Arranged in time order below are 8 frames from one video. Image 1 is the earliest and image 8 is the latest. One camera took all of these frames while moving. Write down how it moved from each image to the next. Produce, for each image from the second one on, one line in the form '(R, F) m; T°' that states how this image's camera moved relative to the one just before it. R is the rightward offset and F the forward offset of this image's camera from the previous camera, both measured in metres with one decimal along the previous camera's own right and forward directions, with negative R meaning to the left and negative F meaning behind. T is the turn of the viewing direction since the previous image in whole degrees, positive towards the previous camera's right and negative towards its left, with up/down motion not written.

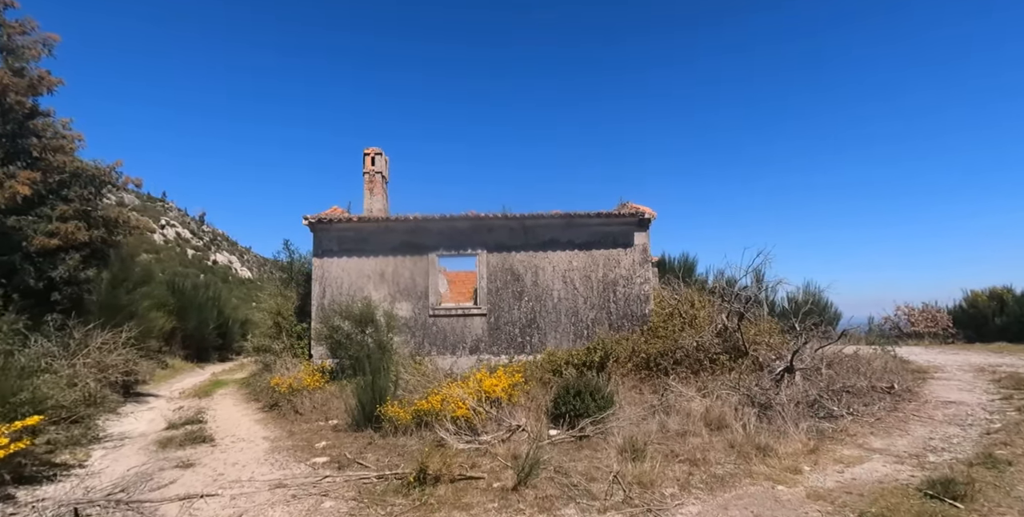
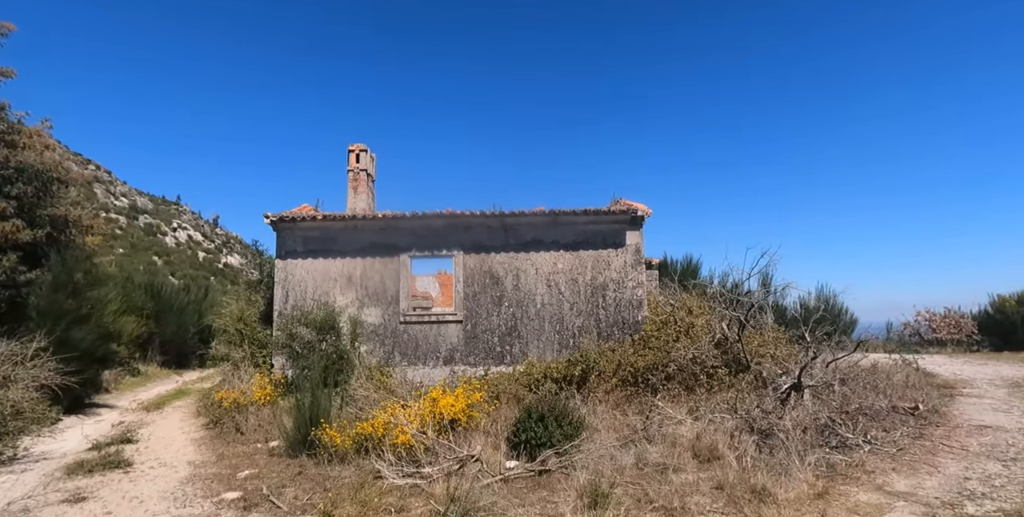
(+0.7, +1.2) m; -1°
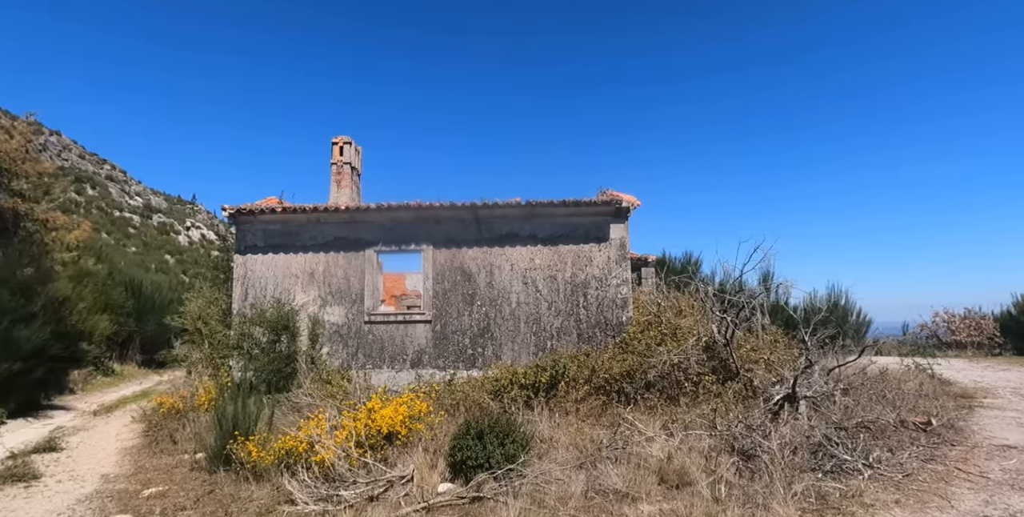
(+0.8, +1.0) m; -1°
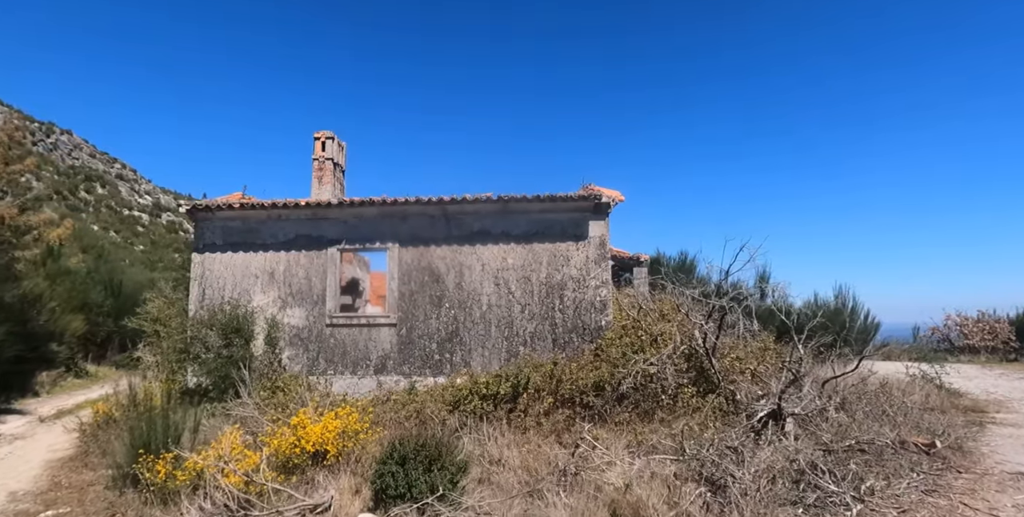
(+0.7, +0.8) m; -1°
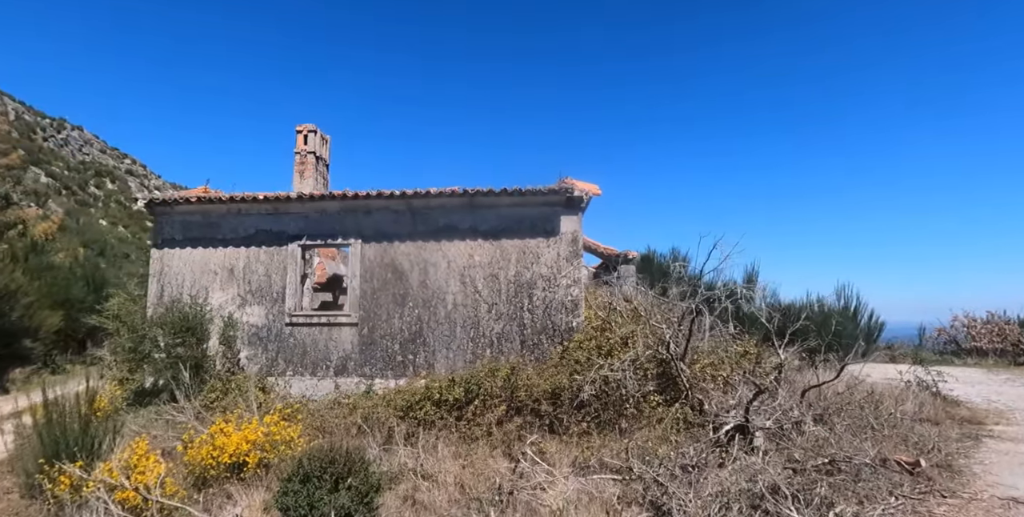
(+0.7, +0.6) m; -1°
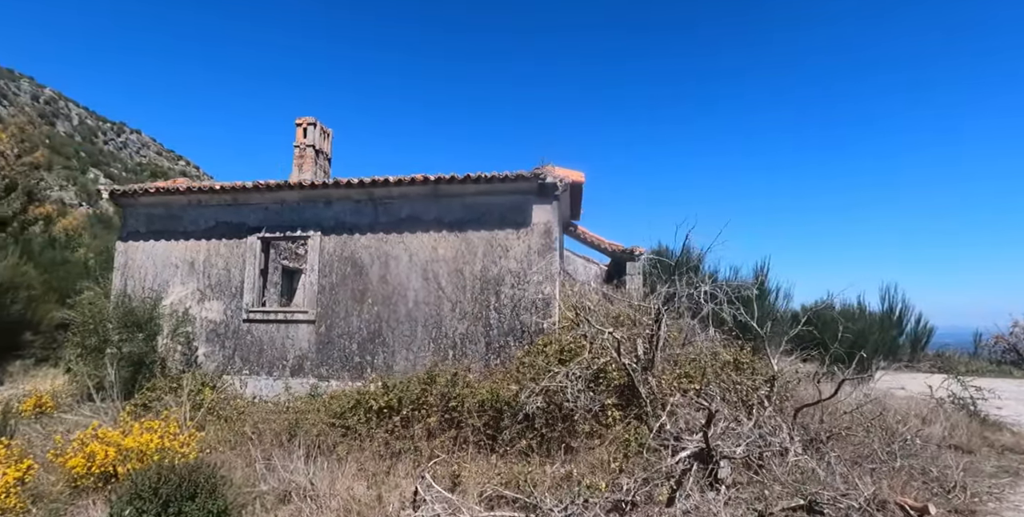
(+1.2, +1.0) m; -5°
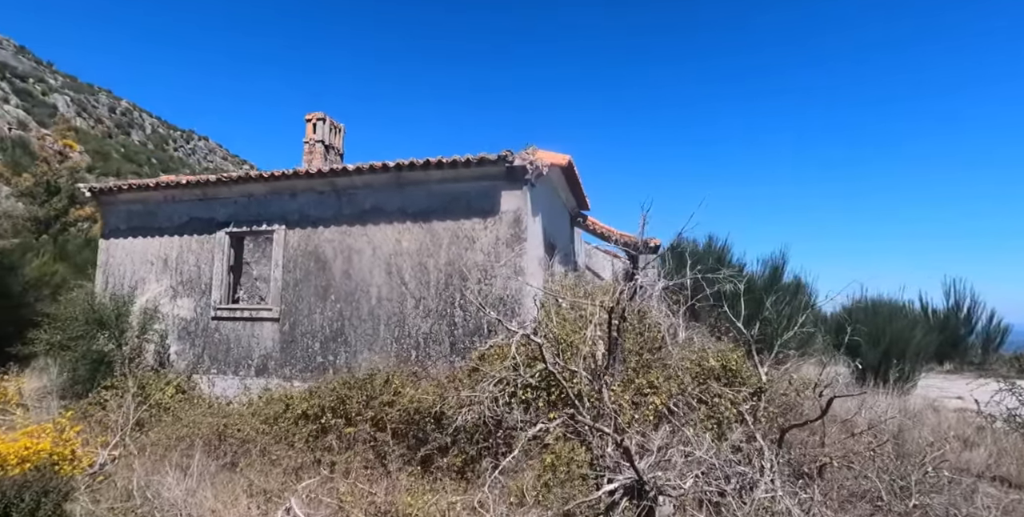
(+1.2, +0.9) m; -6°
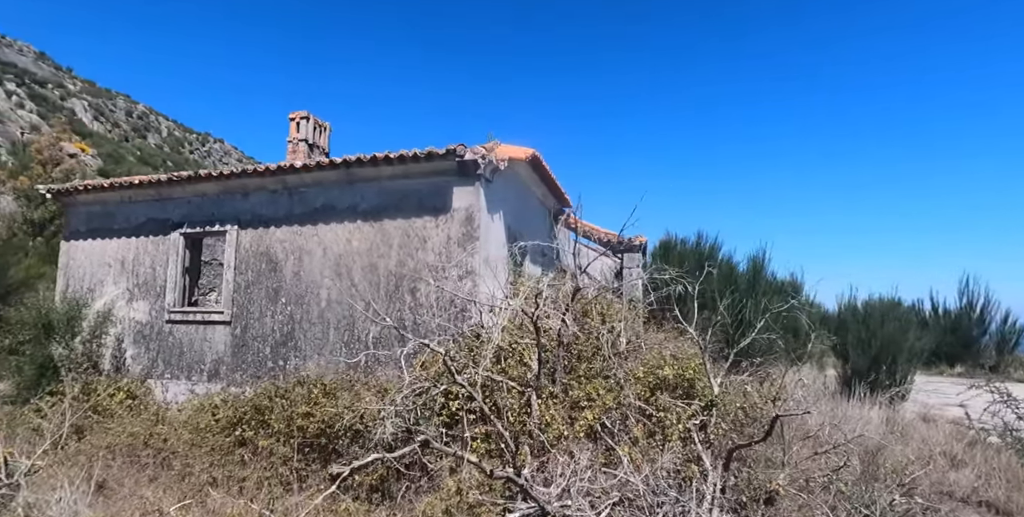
(+0.8, +0.5) m; -2°
